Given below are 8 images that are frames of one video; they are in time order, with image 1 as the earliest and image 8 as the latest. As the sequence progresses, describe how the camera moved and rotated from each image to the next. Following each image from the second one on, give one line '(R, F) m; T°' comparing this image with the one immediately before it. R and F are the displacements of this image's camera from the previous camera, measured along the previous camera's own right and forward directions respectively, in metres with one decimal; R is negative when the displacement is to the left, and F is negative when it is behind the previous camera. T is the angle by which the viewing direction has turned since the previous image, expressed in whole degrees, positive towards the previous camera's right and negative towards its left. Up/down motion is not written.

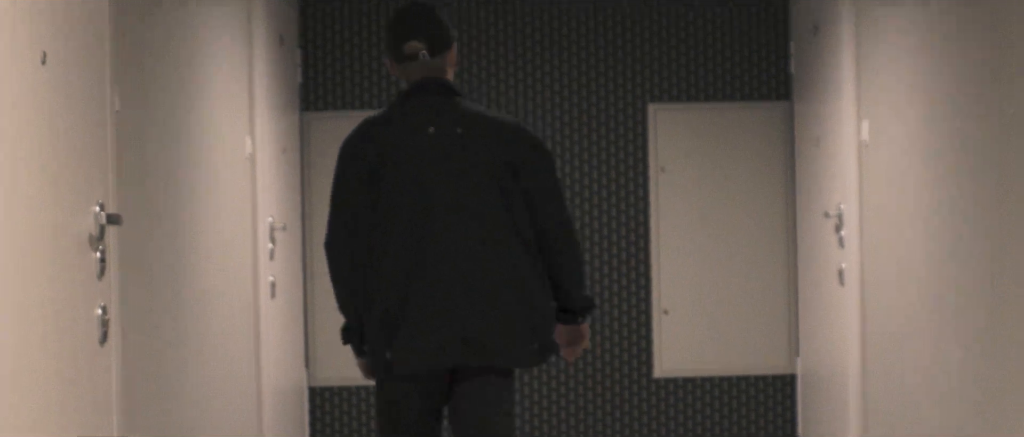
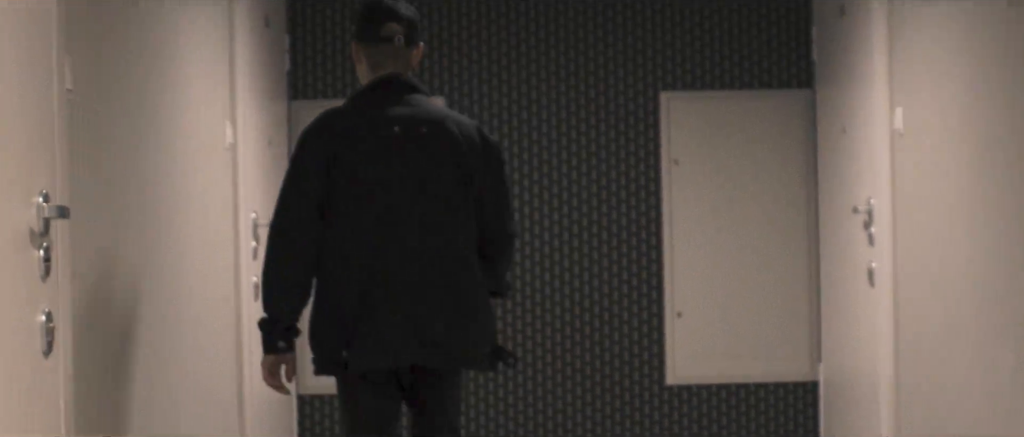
(0.0, +0.4) m; 0°
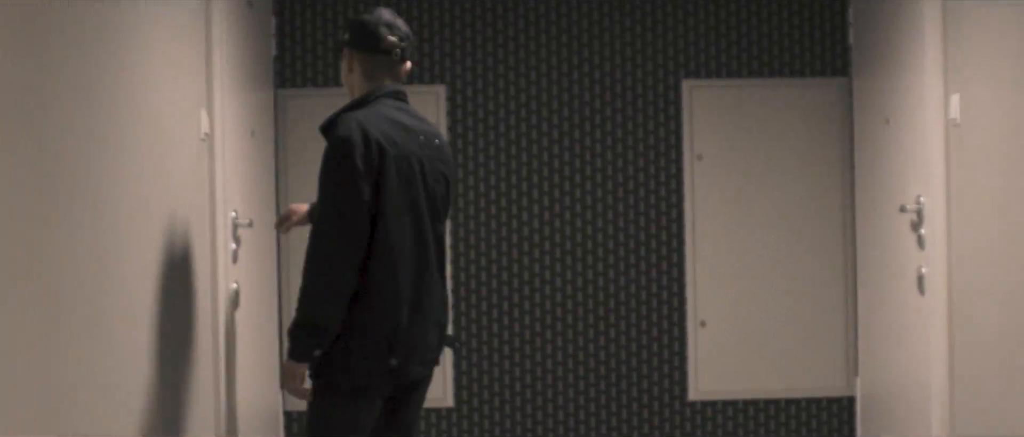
(0.0, +0.5) m; 0°
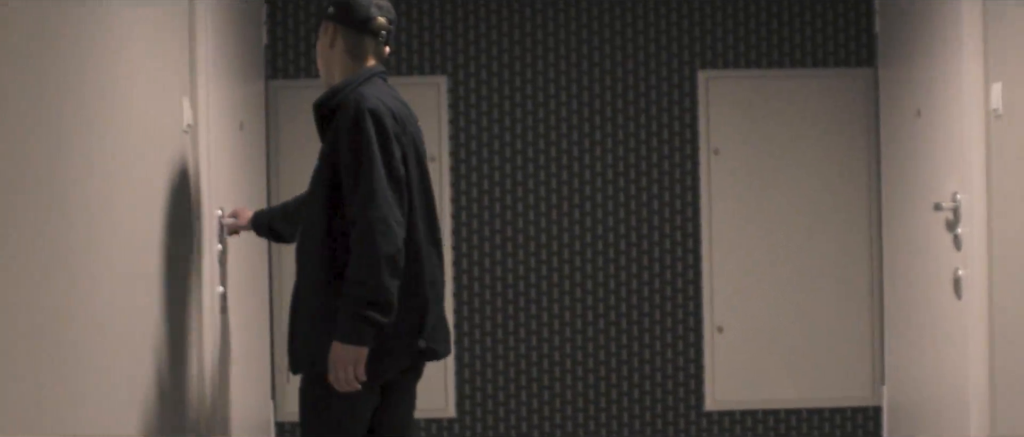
(0.0, +0.3) m; 0°
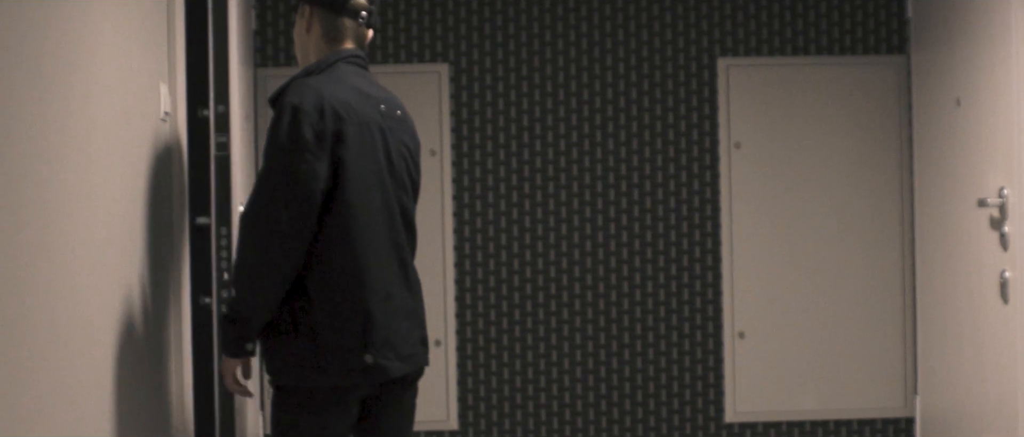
(0.0, +0.3) m; 0°
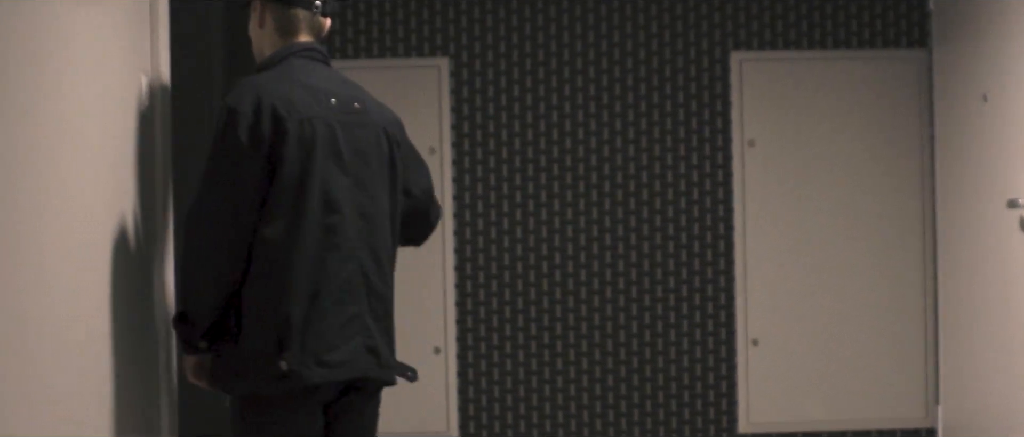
(0.0, +0.2) m; 0°
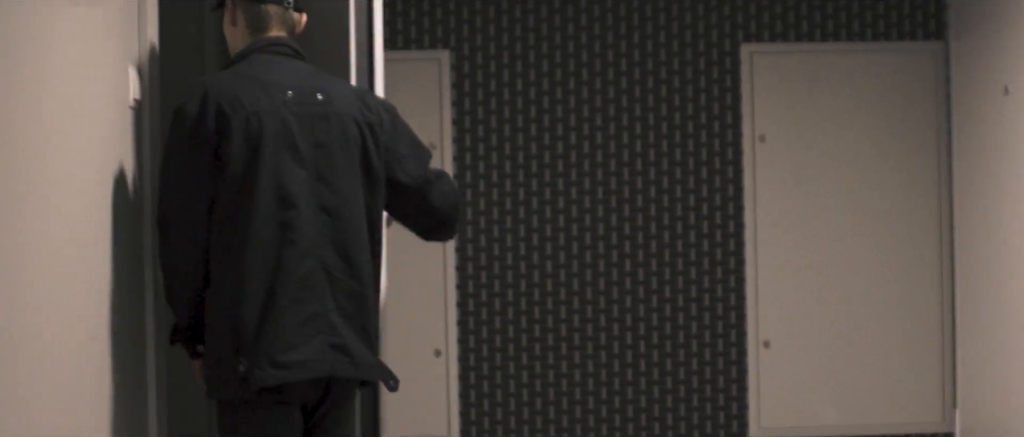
(0.0, +0.1) m; 0°
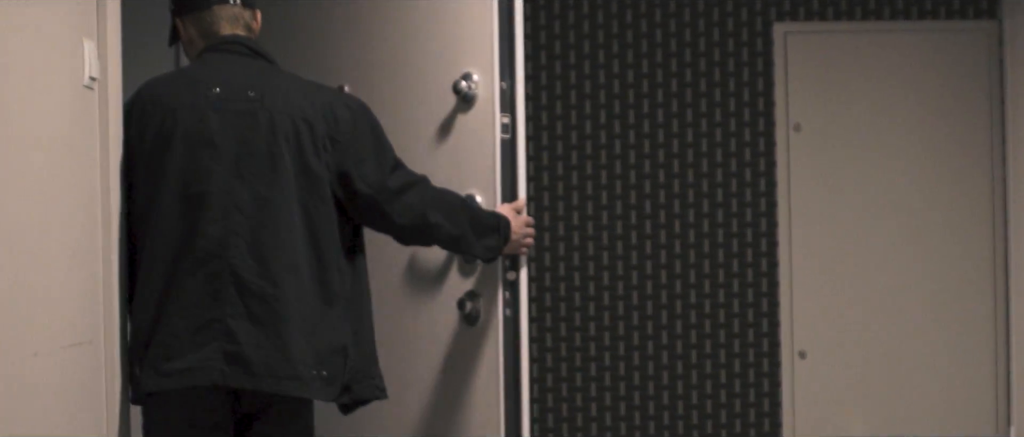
(0.0, +0.4) m; 0°
